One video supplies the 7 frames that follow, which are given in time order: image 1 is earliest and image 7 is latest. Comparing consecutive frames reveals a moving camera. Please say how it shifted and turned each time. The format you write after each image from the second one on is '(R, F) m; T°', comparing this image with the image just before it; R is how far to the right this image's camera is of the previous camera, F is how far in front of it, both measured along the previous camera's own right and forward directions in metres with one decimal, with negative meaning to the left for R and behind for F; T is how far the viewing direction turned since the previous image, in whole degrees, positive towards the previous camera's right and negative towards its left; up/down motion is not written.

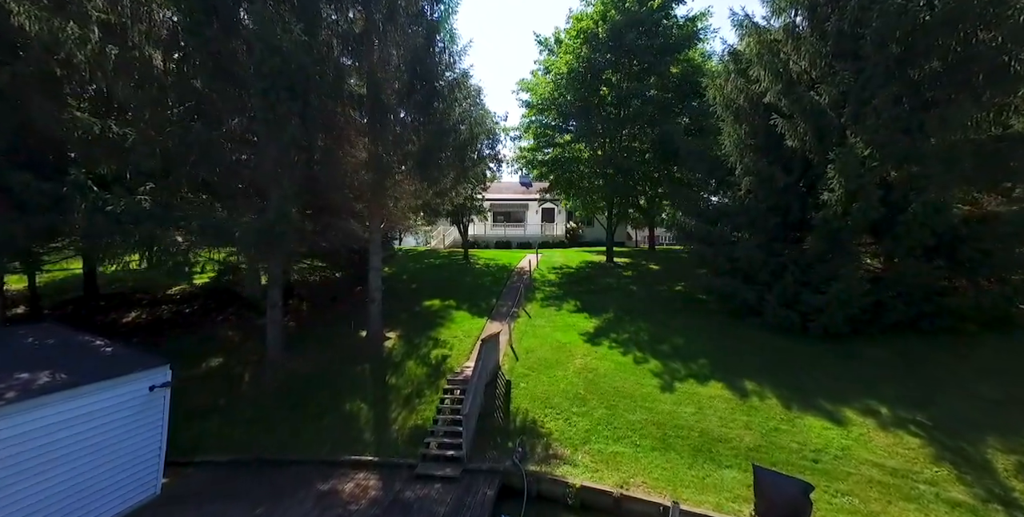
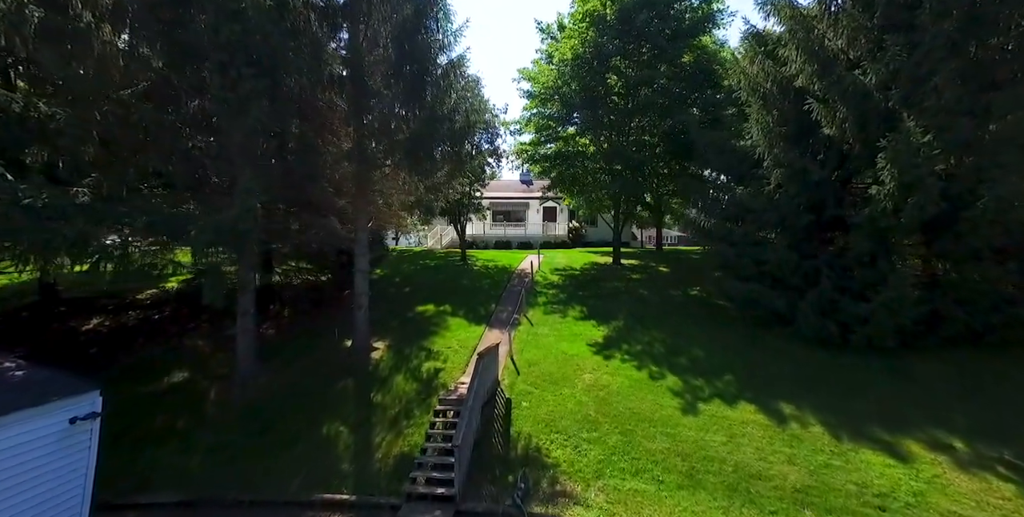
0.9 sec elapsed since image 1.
(0.0, +1.2) m; 0°
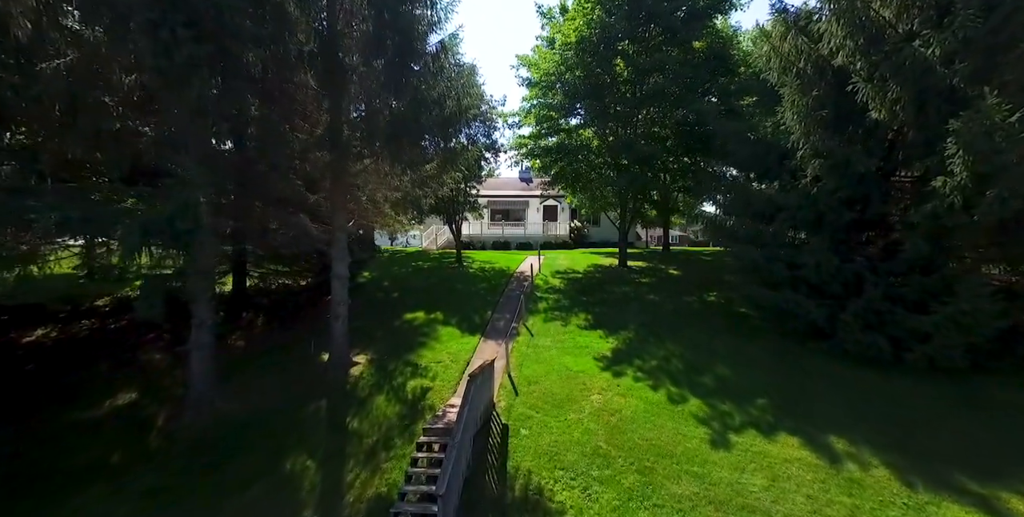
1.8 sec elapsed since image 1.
(0.0, +1.3) m; 0°
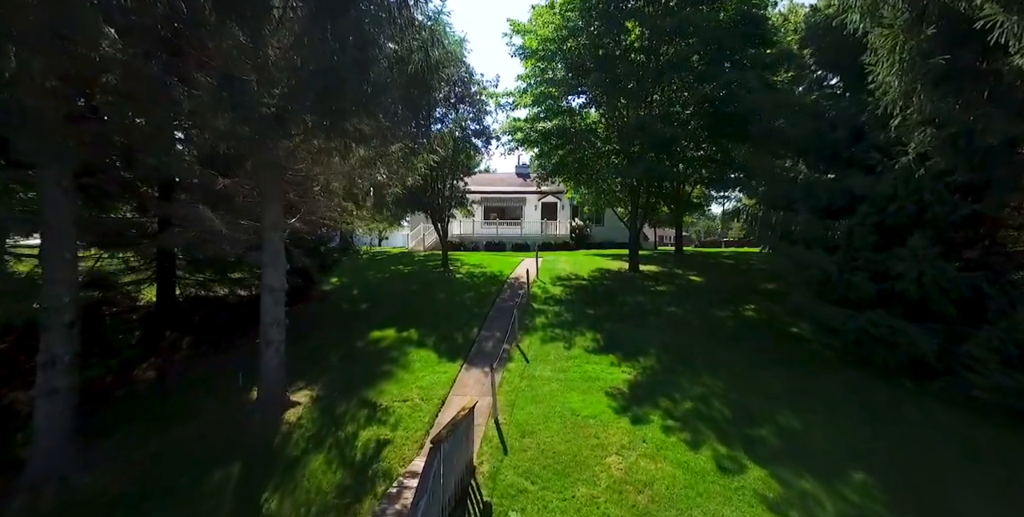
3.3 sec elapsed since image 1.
(+0.2, +2.4) m; 0°
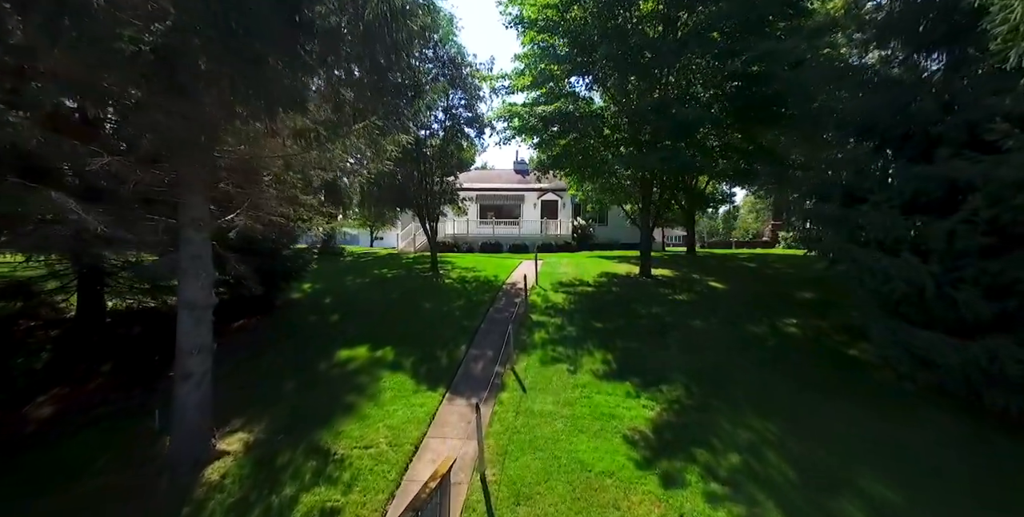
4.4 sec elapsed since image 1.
(+0.1, +1.7) m; 0°
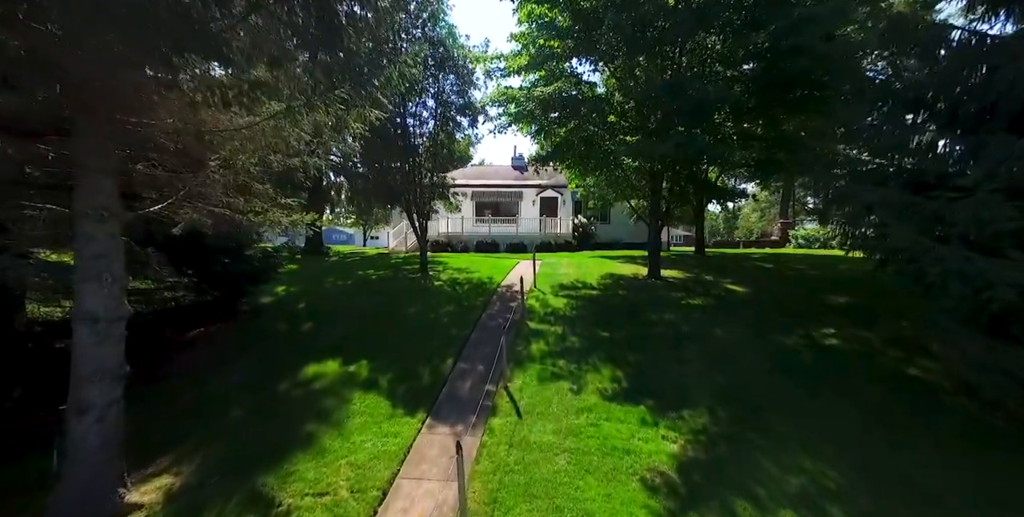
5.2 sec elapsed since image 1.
(+0.1, +1.2) m; 0°
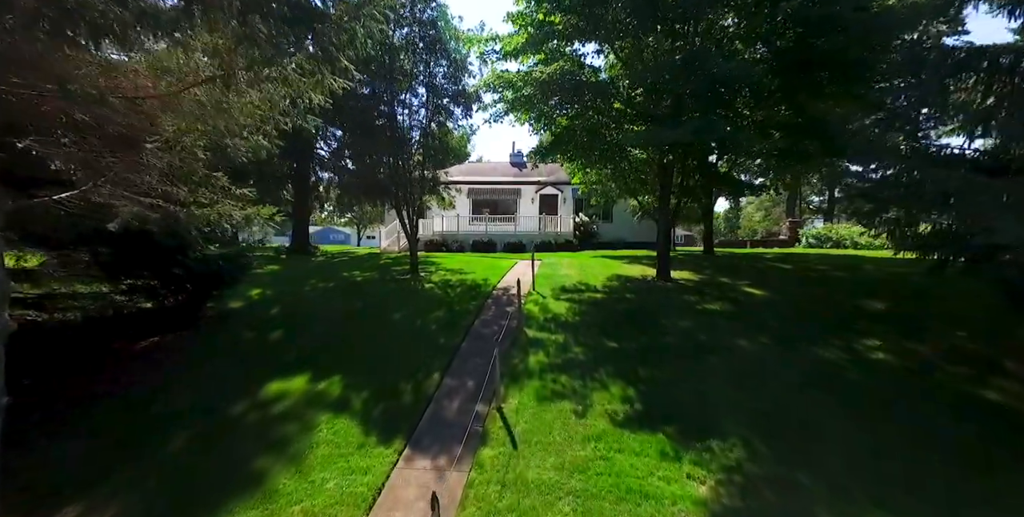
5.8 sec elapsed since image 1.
(+0.1, +1.0) m; 0°
